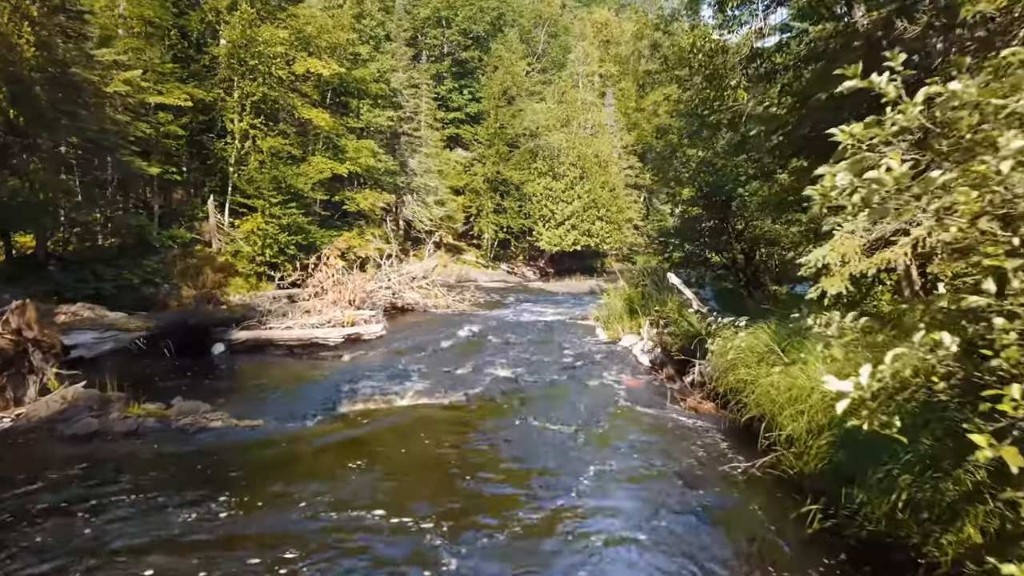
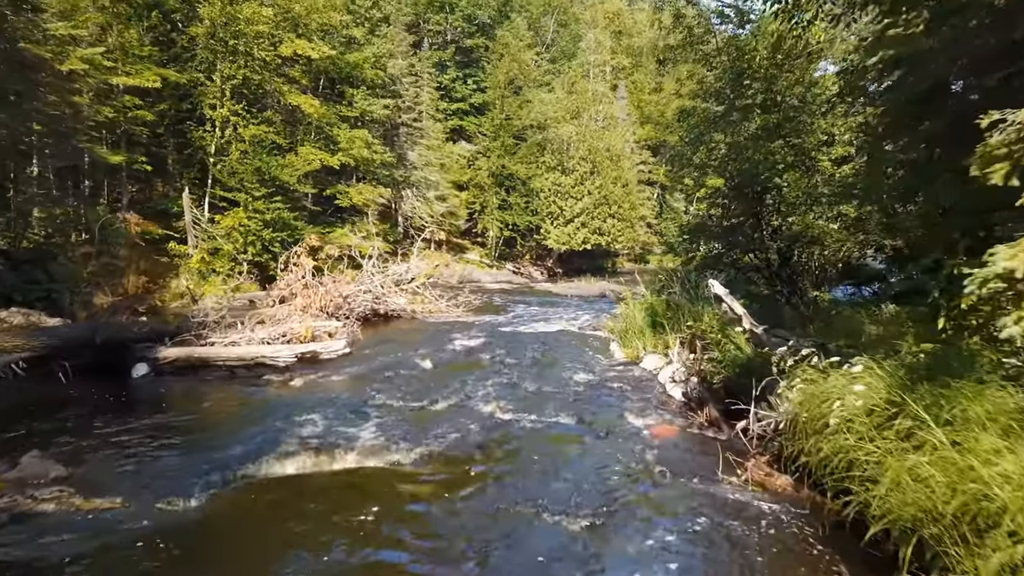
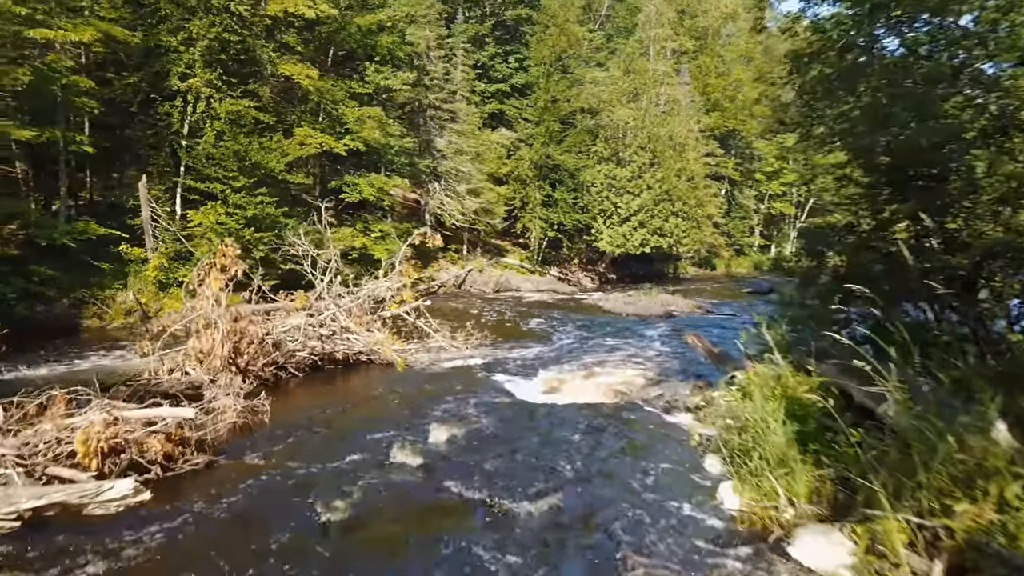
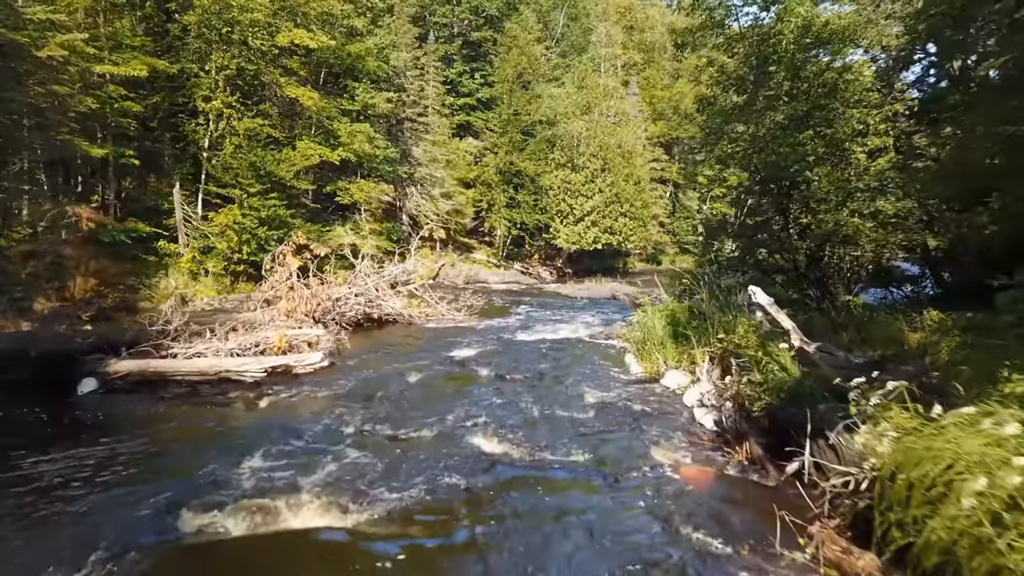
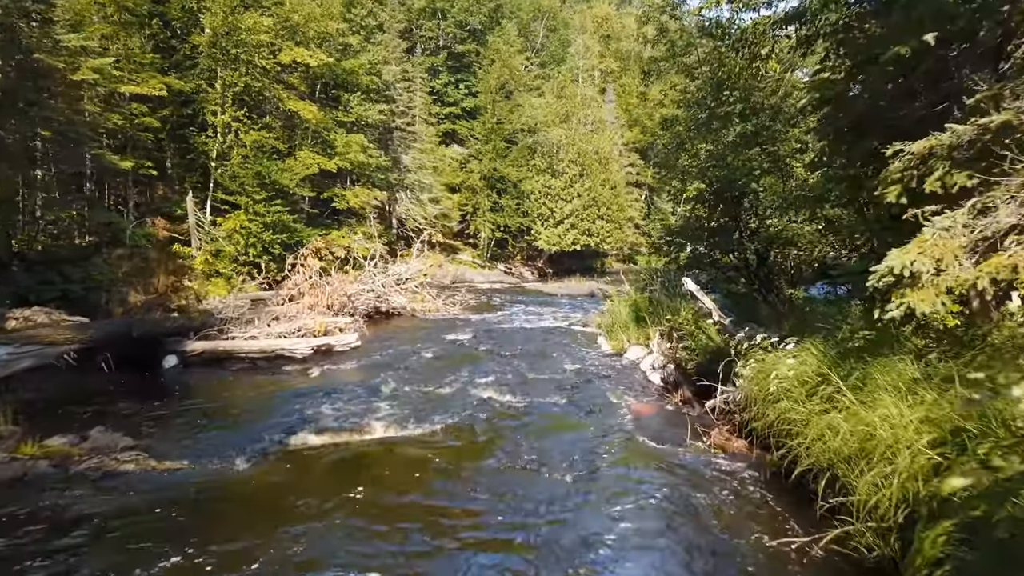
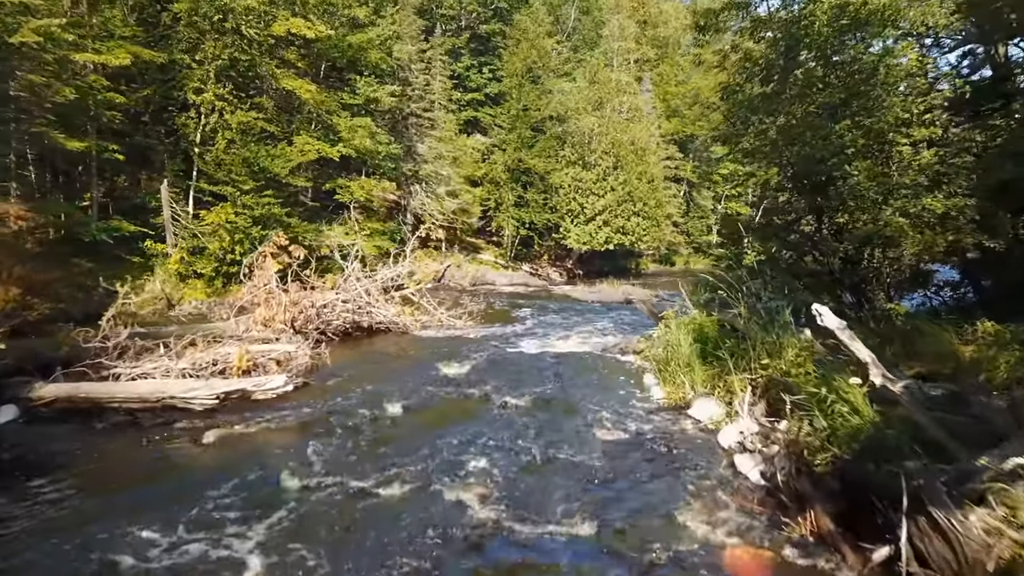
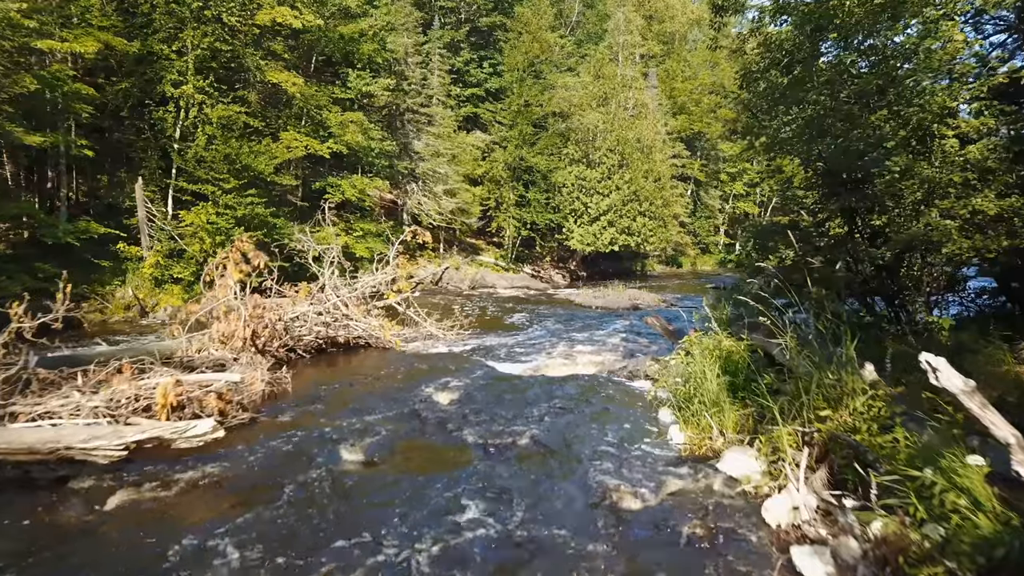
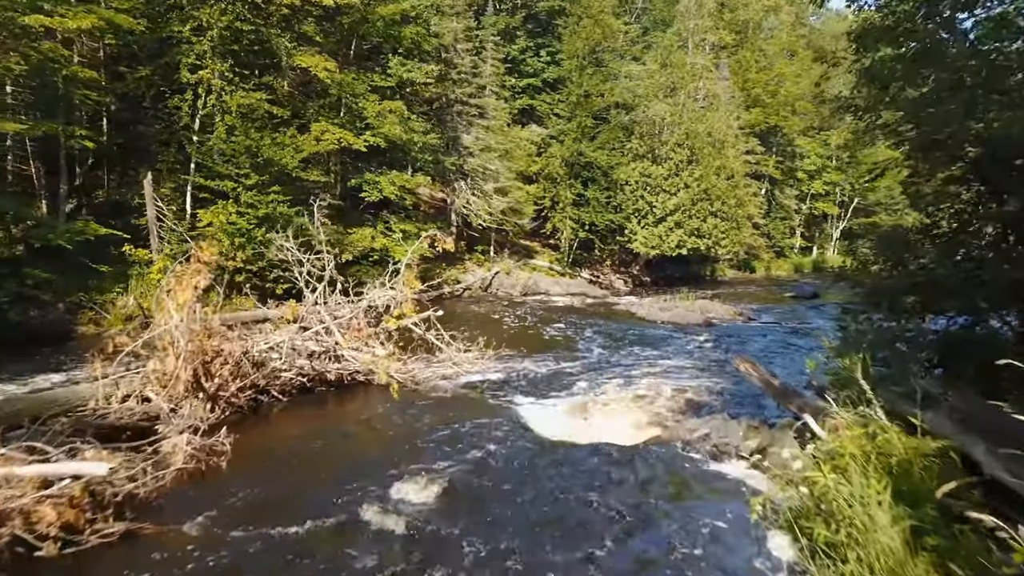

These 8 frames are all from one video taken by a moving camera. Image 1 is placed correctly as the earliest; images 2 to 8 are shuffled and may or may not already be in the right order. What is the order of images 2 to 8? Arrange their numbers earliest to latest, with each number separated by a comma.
5, 2, 4, 6, 7, 3, 8
